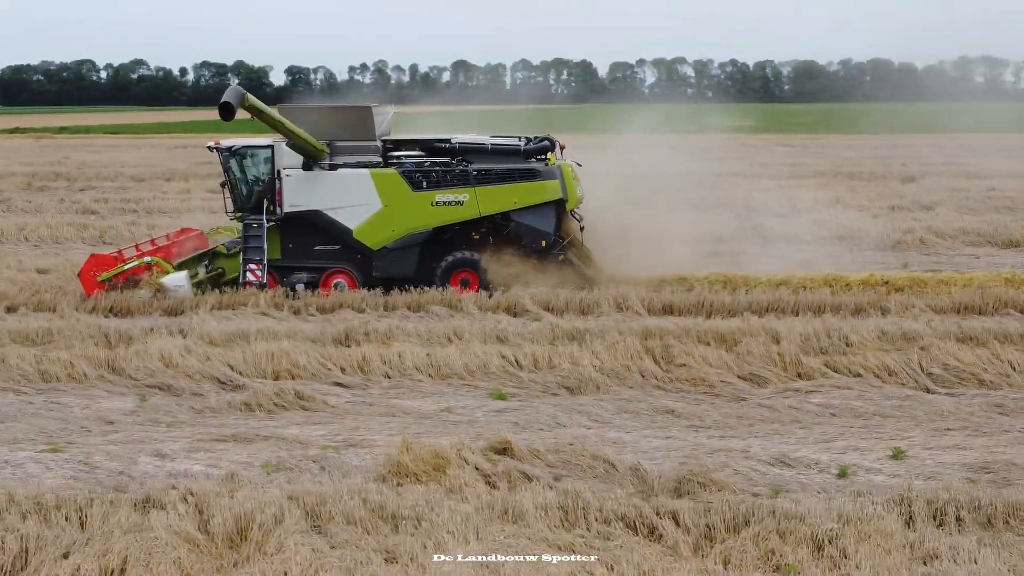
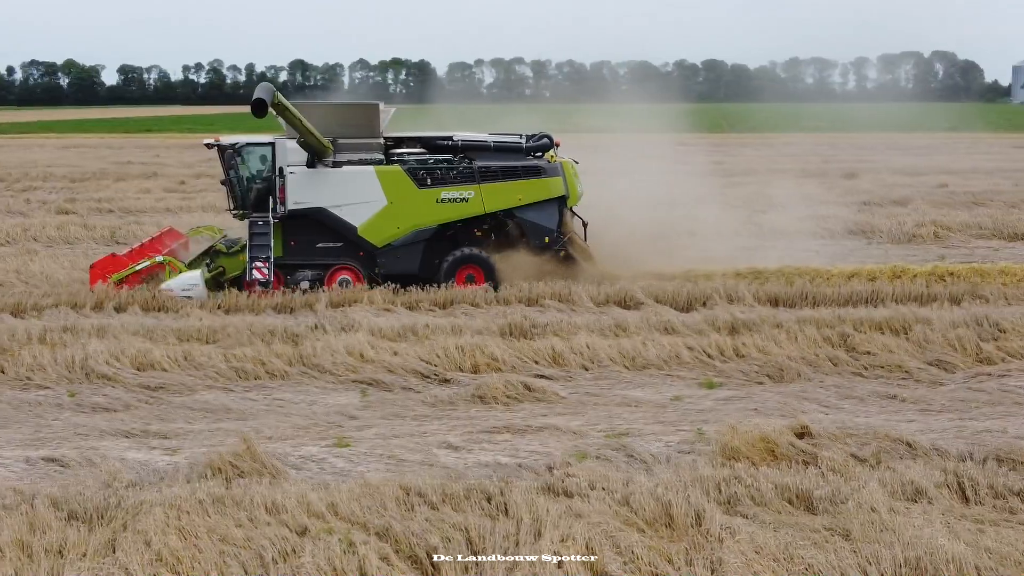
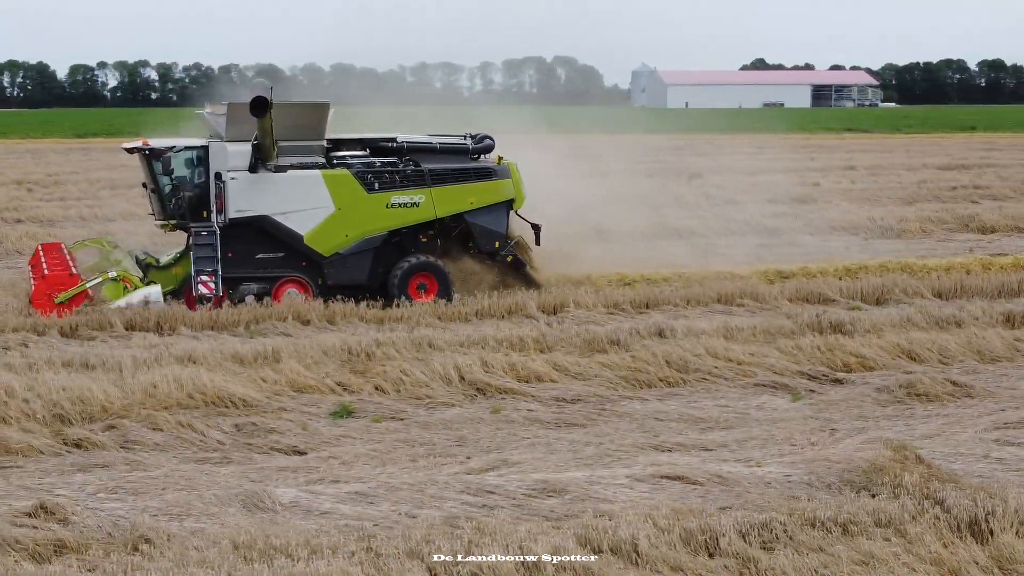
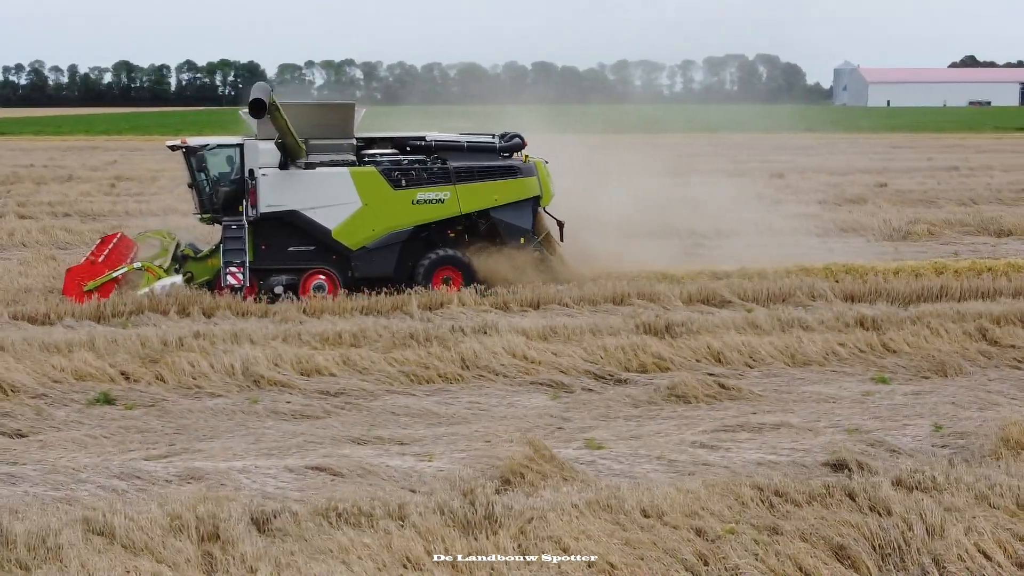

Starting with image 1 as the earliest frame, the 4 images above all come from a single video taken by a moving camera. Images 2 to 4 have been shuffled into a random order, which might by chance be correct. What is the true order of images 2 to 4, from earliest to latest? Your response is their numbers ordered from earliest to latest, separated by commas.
2, 4, 3
